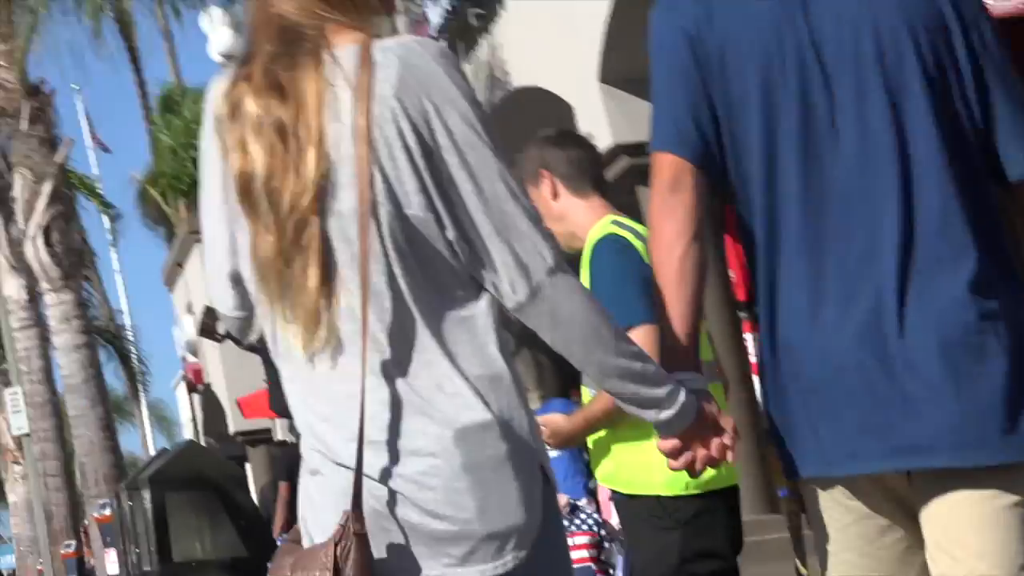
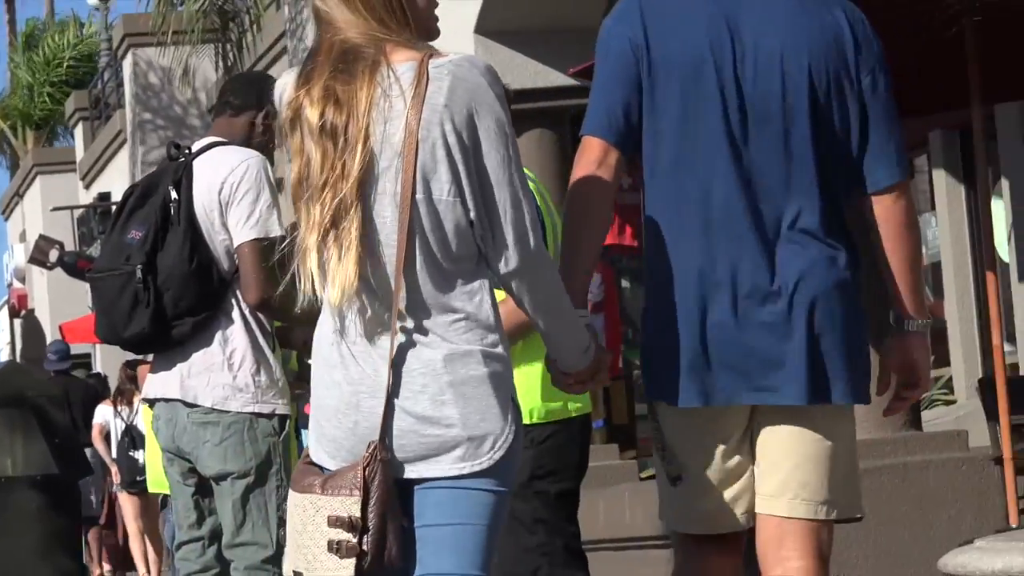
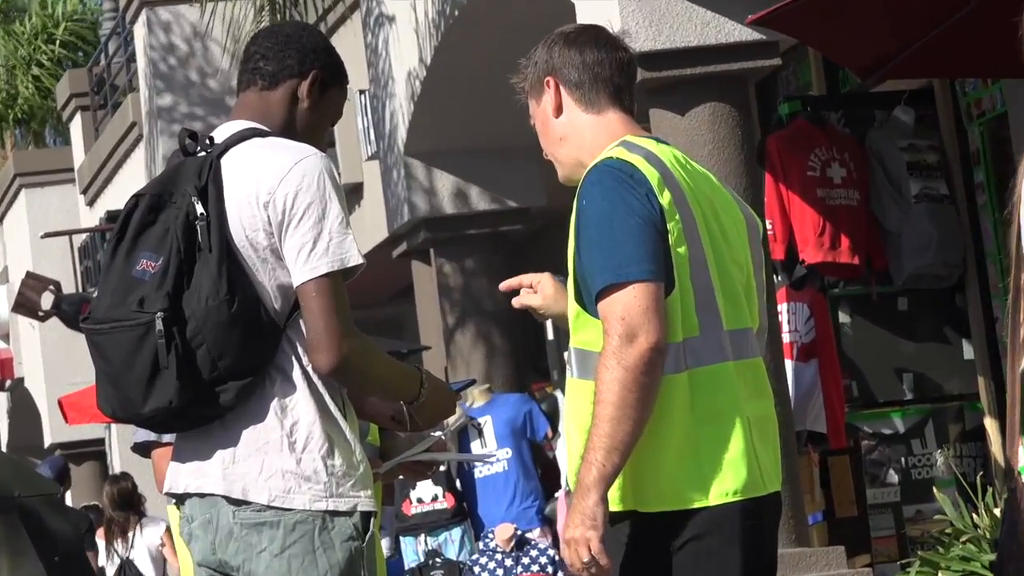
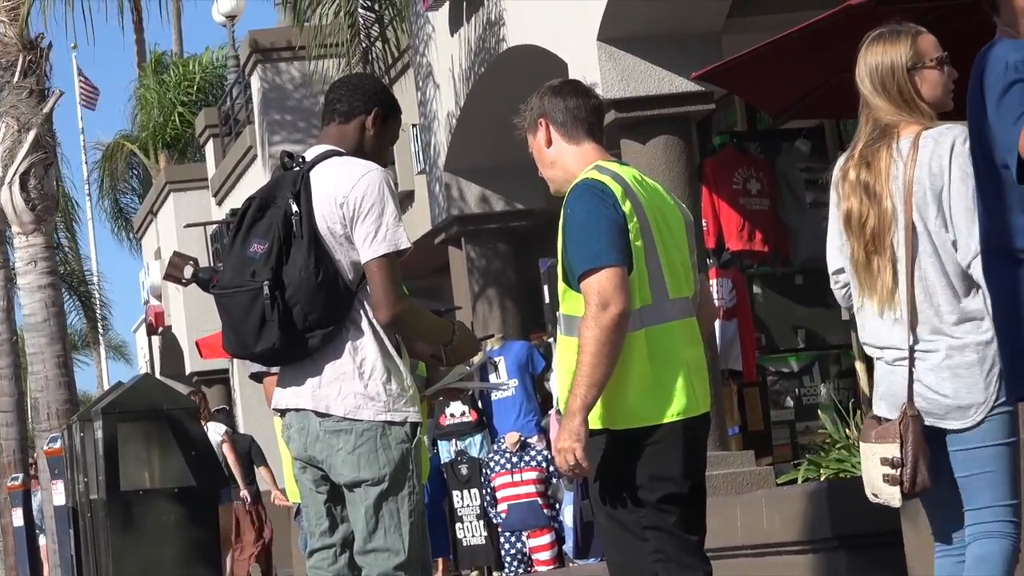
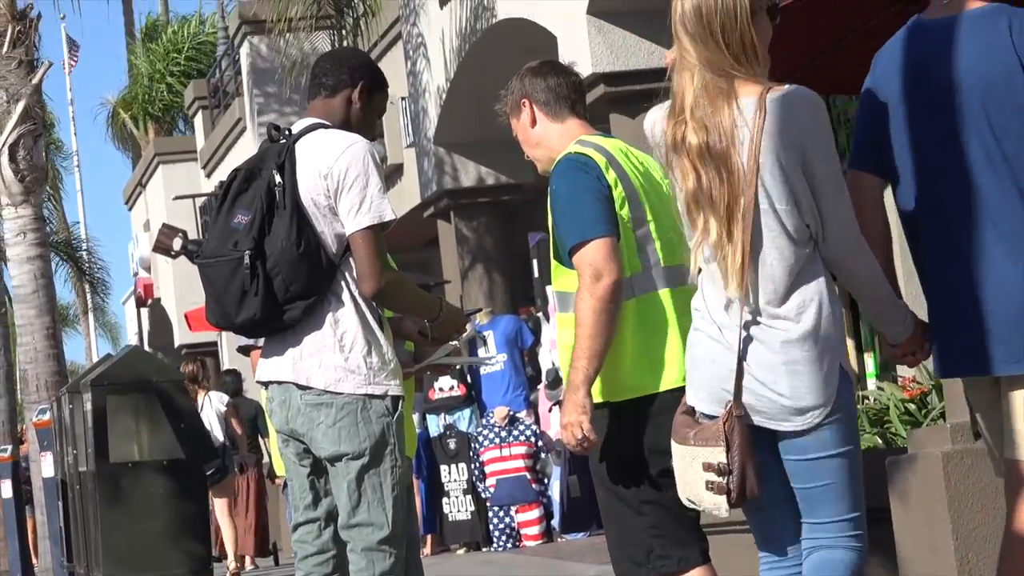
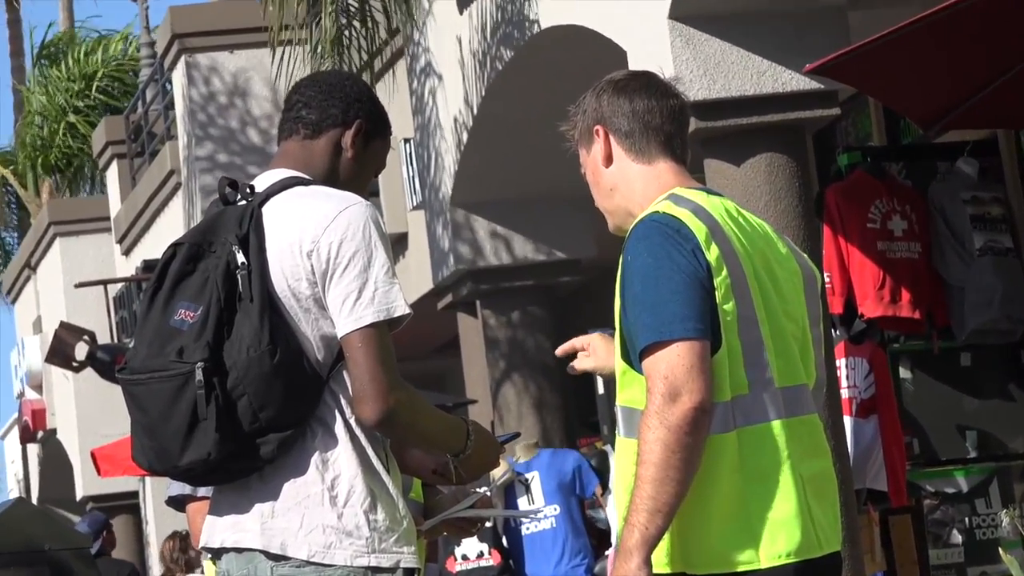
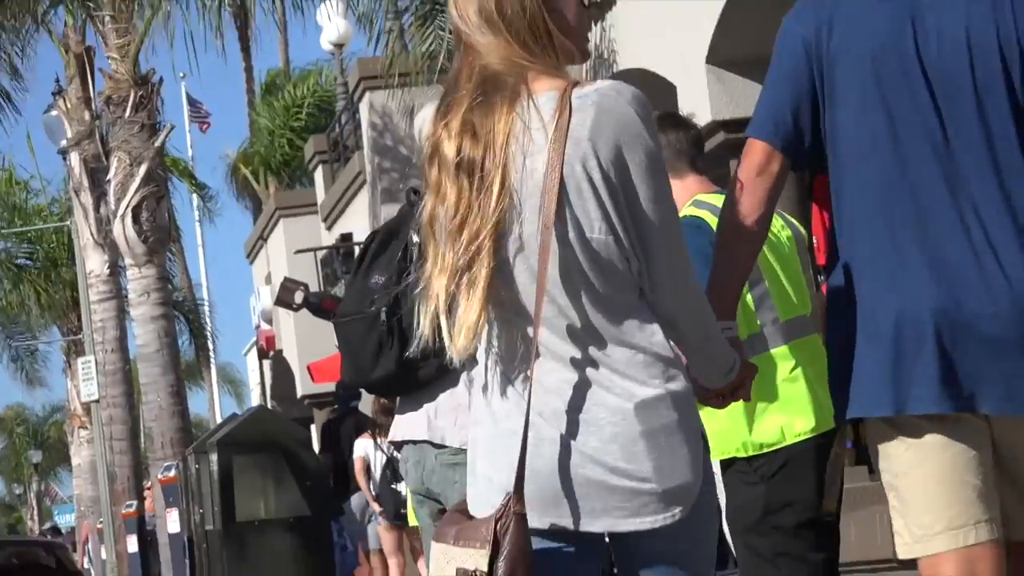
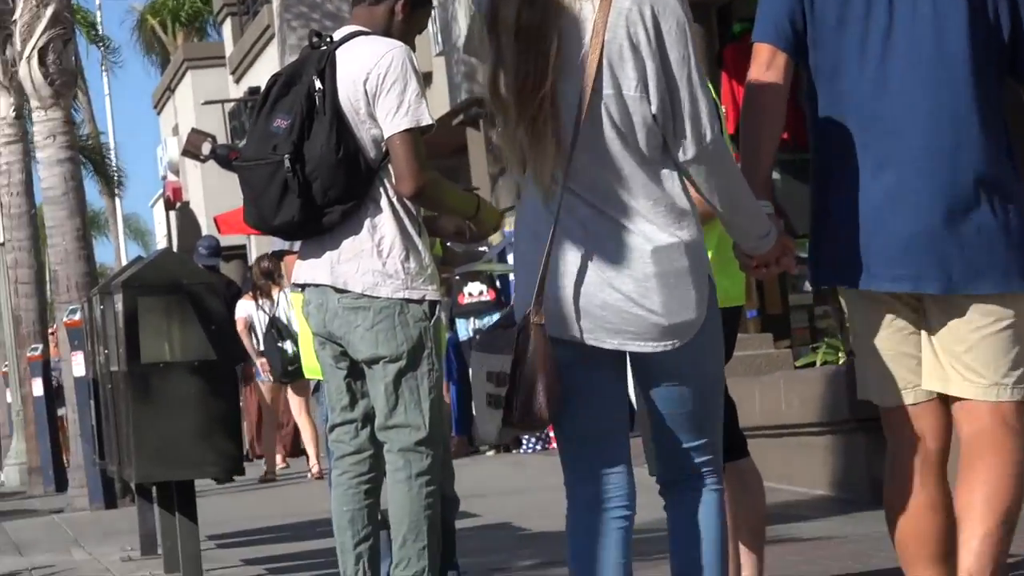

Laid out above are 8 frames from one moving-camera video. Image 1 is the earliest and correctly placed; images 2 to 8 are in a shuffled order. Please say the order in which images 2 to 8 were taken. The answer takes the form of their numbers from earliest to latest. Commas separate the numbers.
7, 2, 8, 5, 4, 3, 6
